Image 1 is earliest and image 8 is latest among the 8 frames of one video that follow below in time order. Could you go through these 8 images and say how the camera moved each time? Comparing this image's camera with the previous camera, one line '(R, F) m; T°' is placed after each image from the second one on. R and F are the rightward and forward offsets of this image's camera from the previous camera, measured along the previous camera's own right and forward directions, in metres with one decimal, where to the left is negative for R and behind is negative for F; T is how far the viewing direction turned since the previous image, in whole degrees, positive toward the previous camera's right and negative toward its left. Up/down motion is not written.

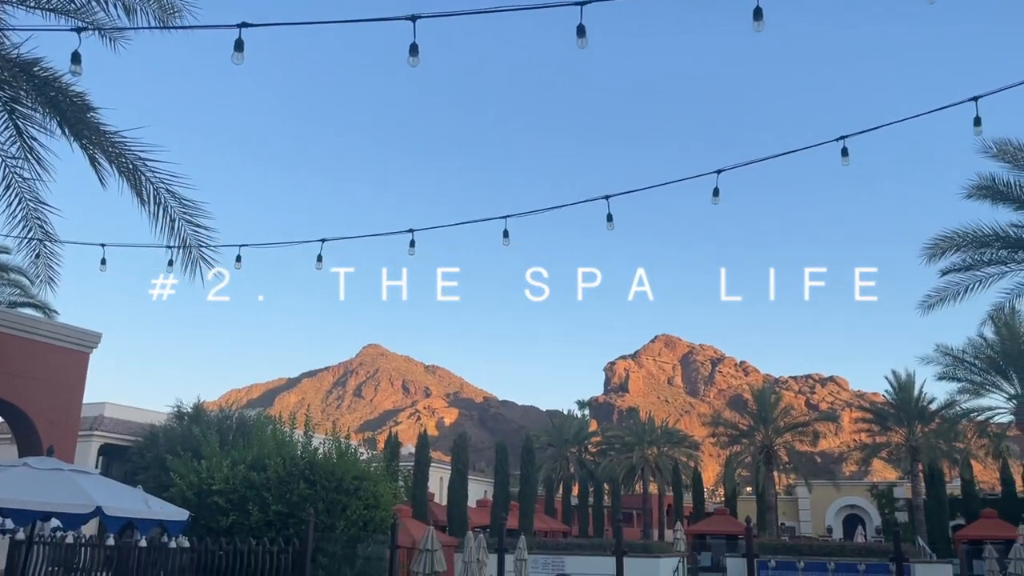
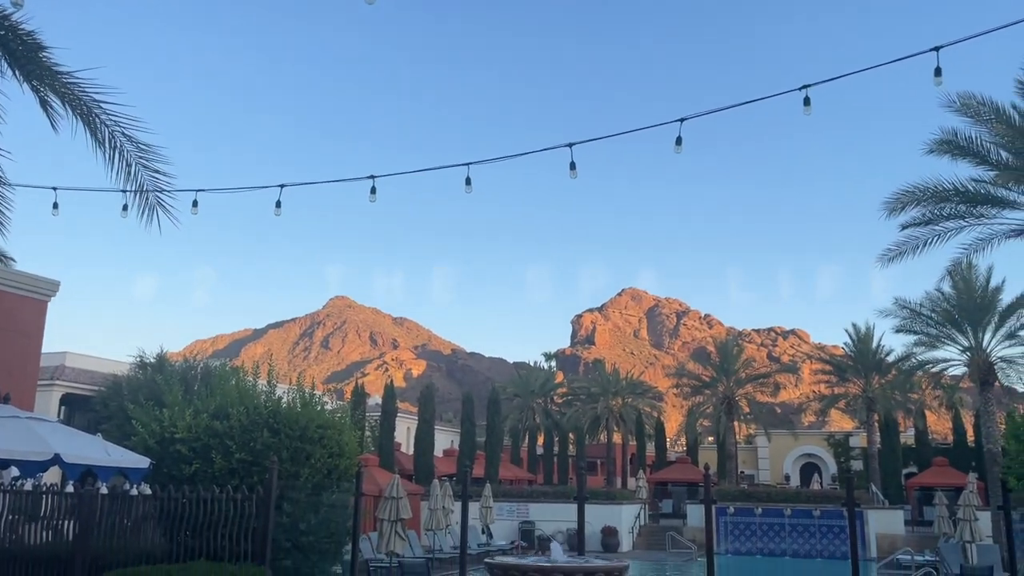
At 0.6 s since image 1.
(0.0, 0.0) m; +2°
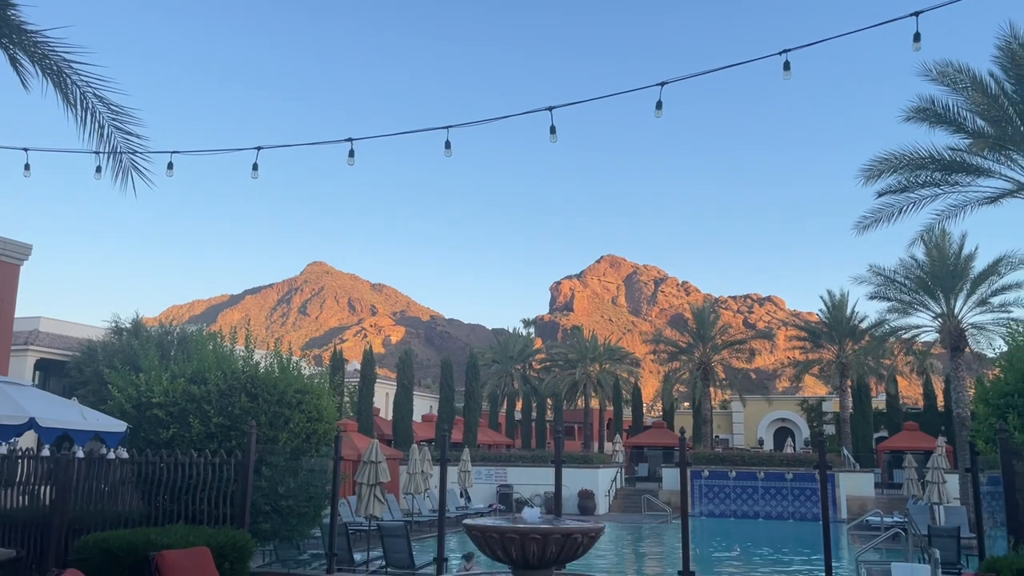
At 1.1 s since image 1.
(0.0, 0.0) m; +1°
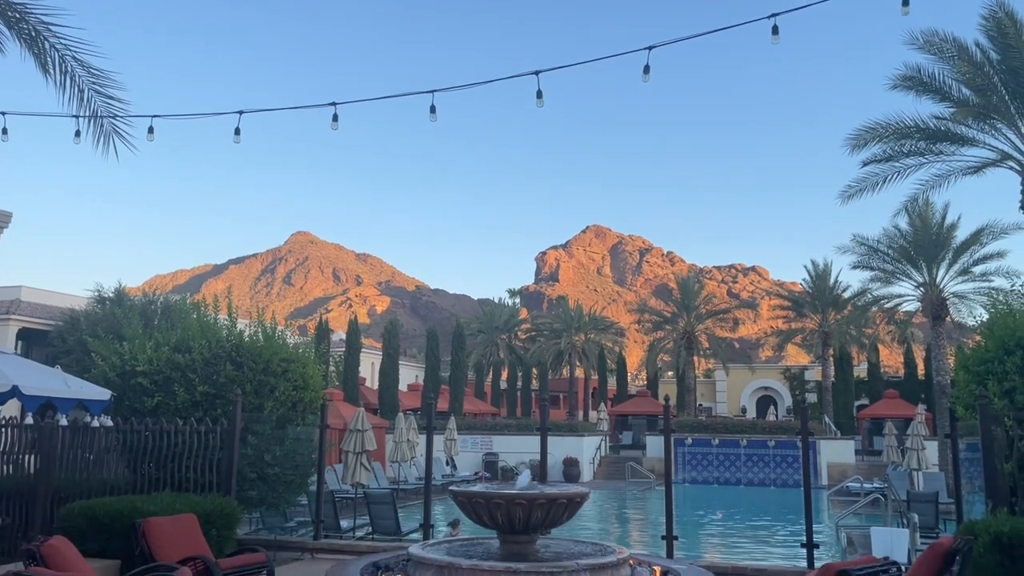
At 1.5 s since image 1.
(0.0, 0.0) m; +1°
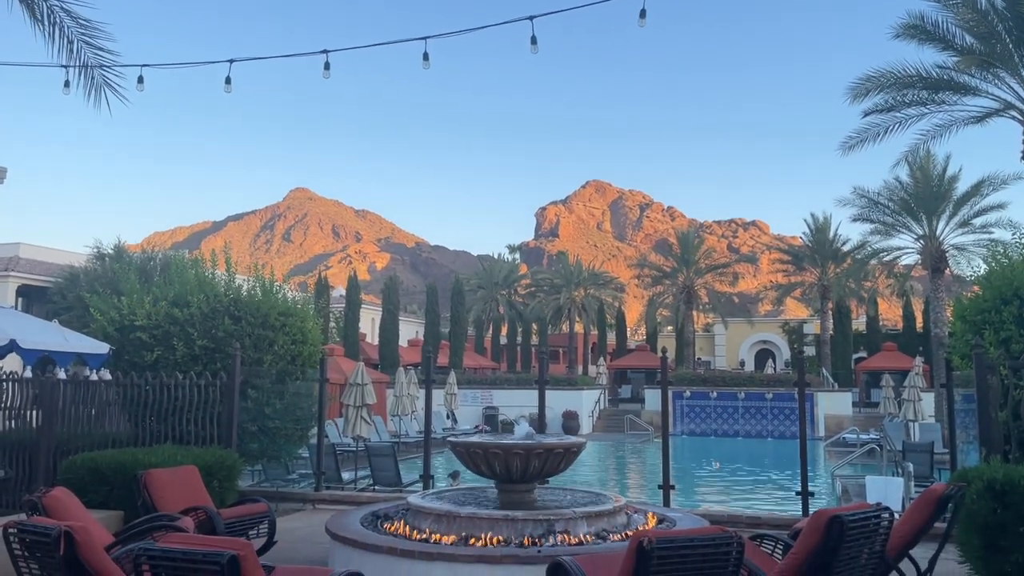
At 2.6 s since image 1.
(0.0, 0.0) m; 0°
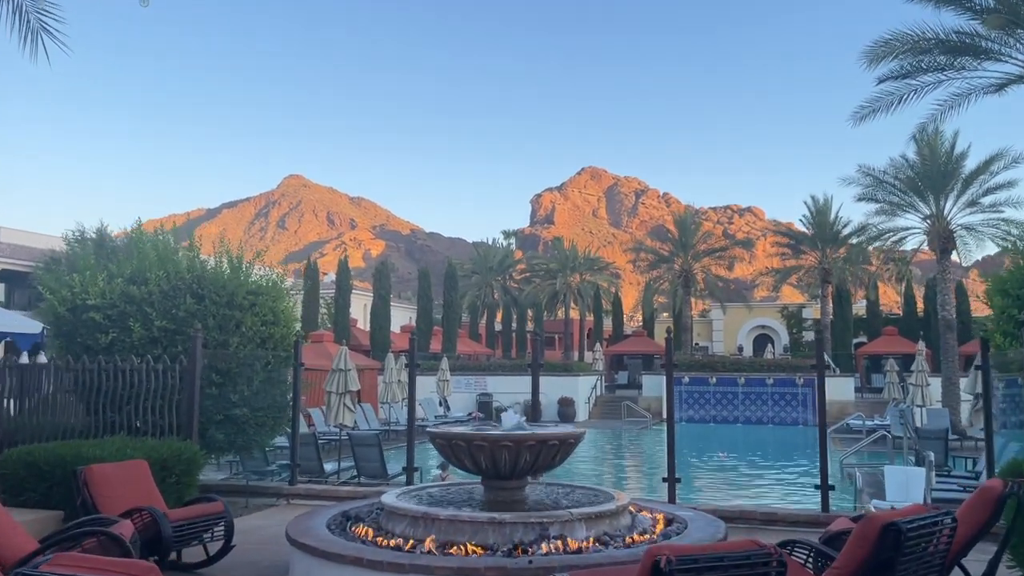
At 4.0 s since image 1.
(+0.1, +0.9) m; 0°
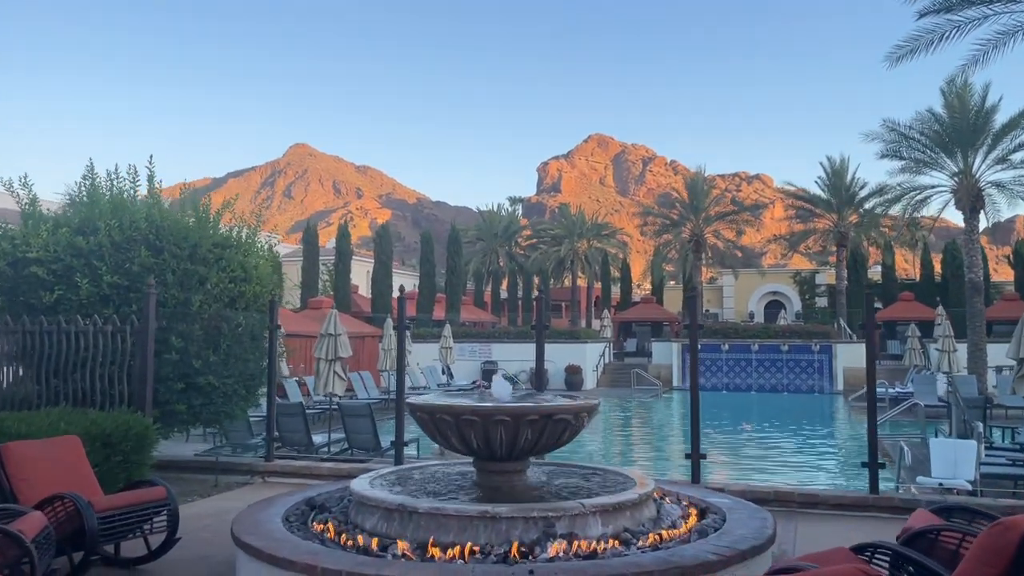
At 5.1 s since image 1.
(+0.1, +1.1) m; 0°
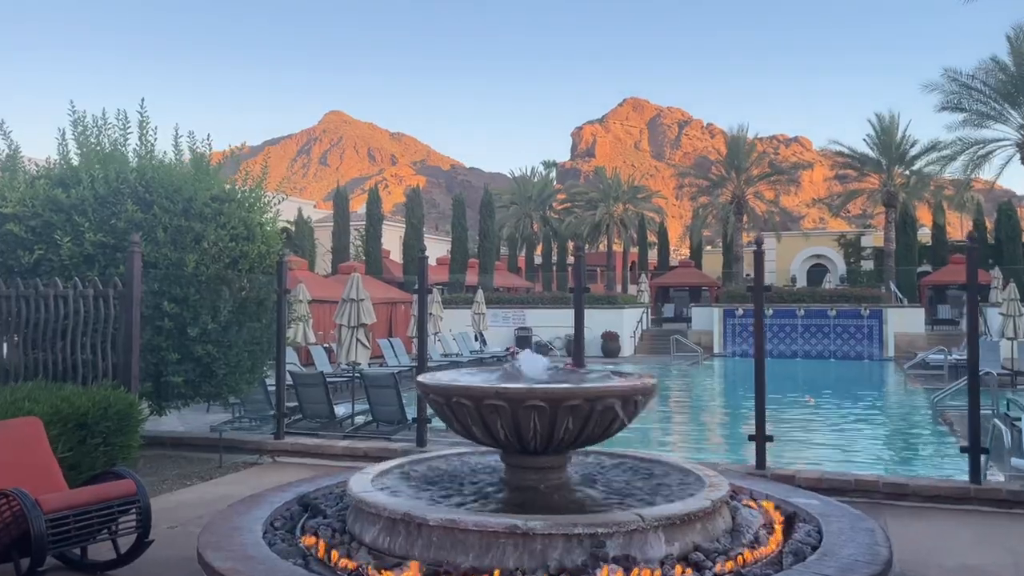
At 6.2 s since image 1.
(0.0, +1.0) m; -2°
